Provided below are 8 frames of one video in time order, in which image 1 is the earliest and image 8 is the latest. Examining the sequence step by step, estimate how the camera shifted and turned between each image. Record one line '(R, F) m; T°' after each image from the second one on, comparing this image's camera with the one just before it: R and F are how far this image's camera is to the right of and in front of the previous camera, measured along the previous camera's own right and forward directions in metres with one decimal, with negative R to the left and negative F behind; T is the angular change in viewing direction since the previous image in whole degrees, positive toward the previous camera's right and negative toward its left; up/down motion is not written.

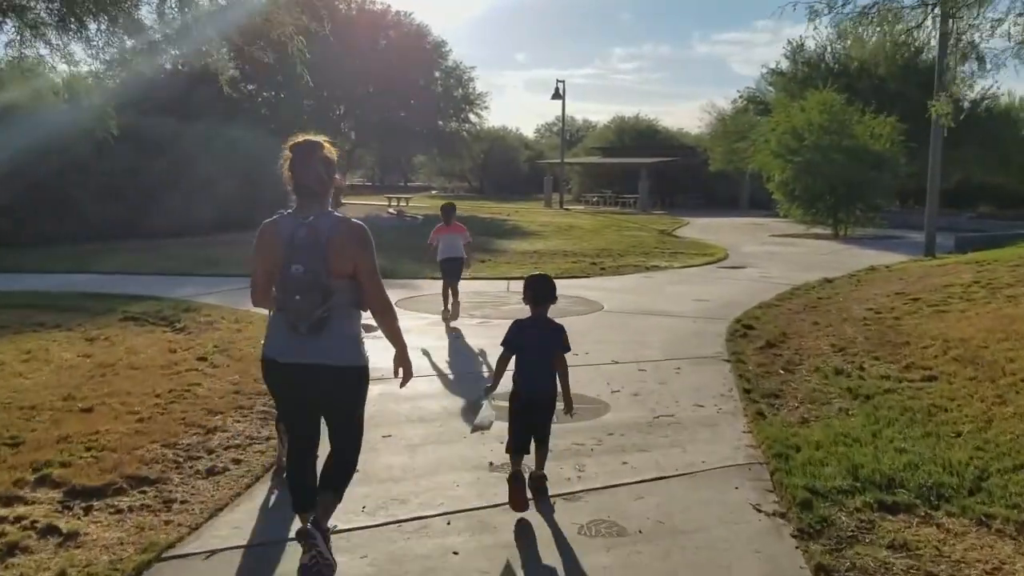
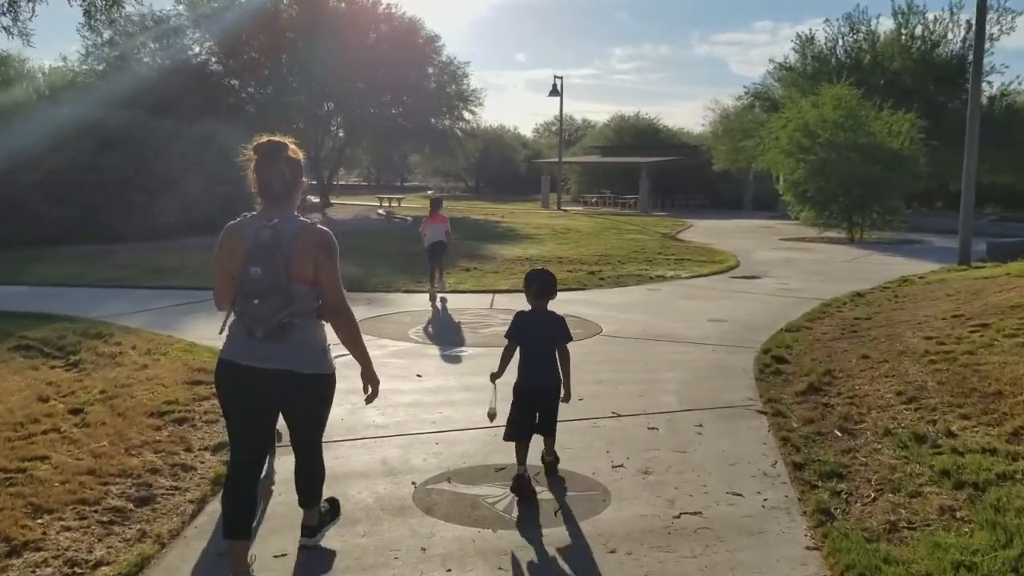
(+0.2, +1.9) m; 0°
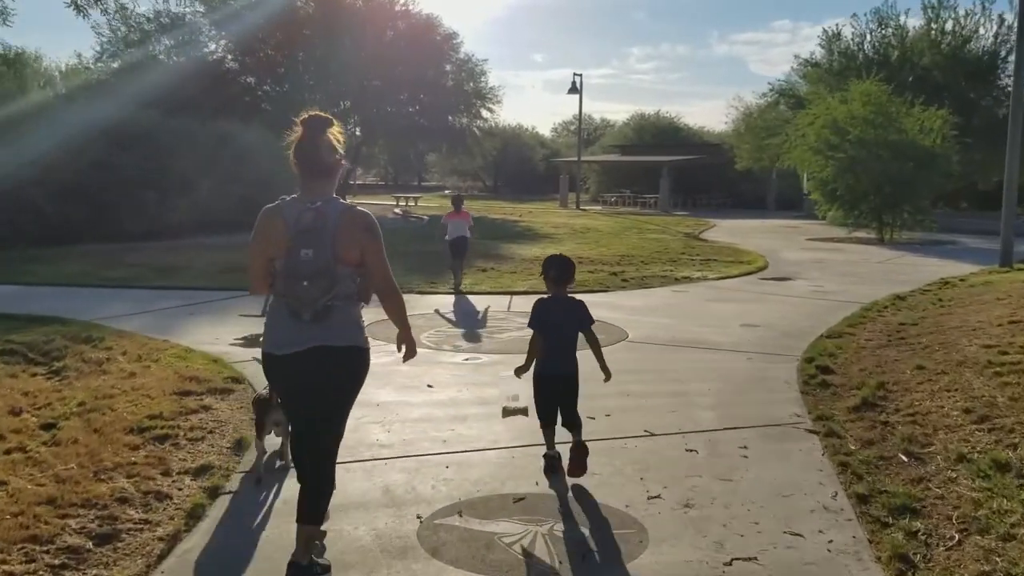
(0.0, +0.7) m; -1°
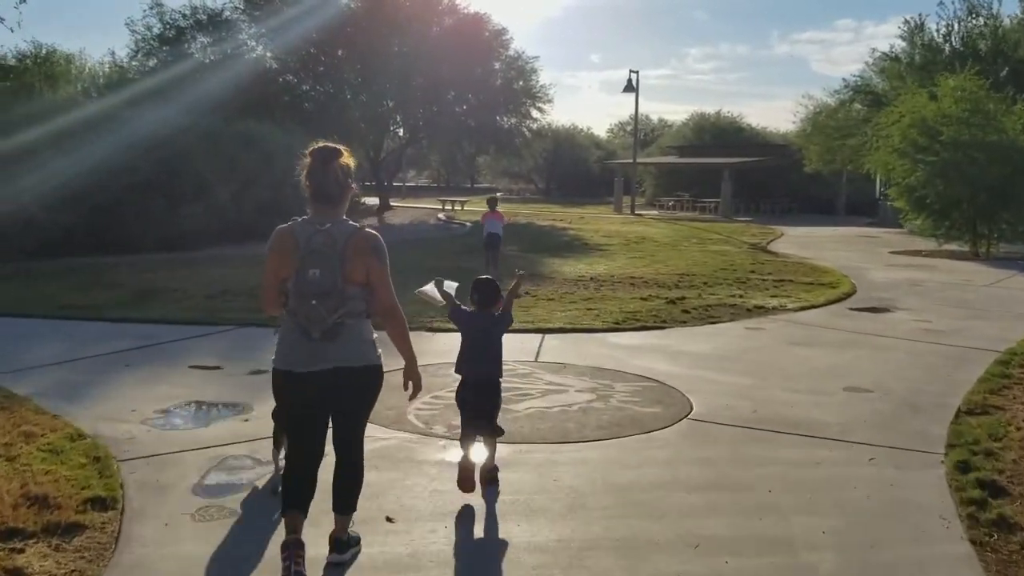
(+0.2, +2.4) m; -3°
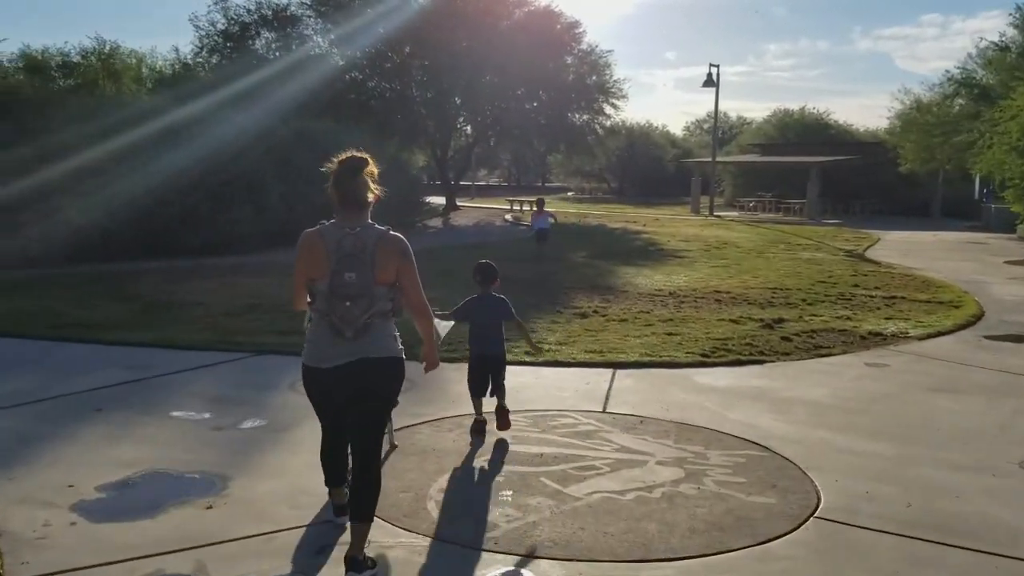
(+0.1, +1.7) m; -4°
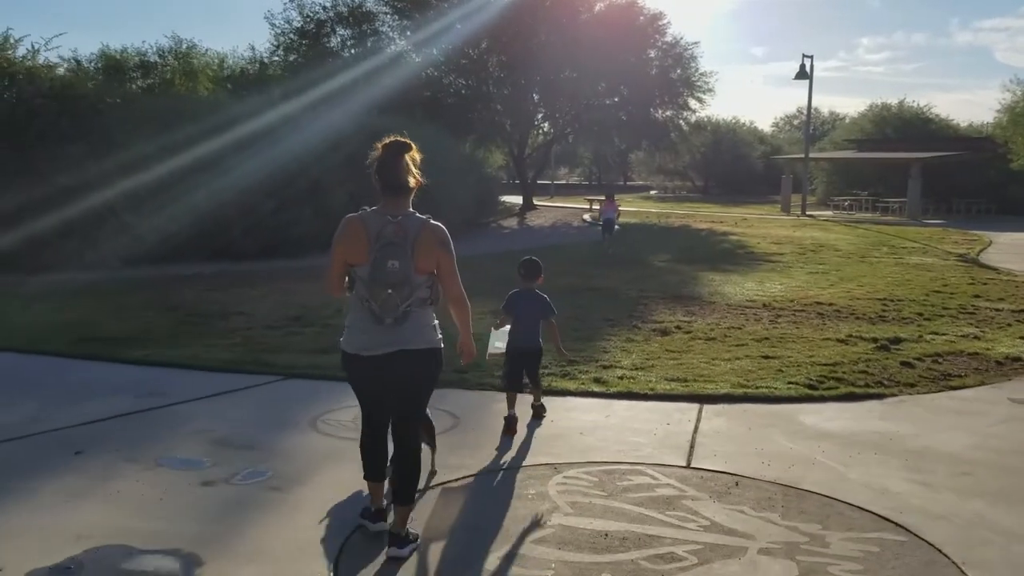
(+0.1, +1.3) m; -5°
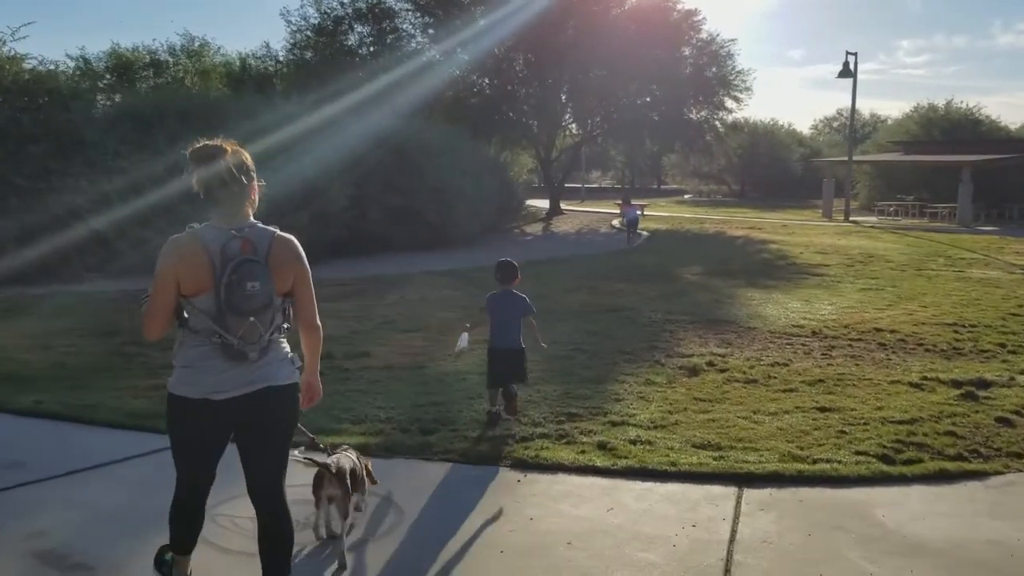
(+0.3, +1.7) m; -2°
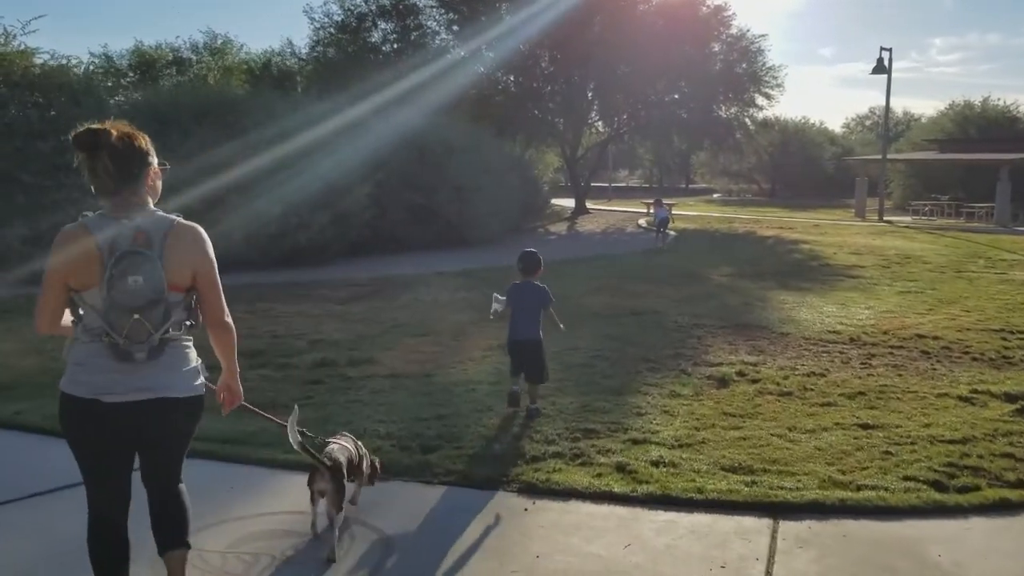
(+0.1, +0.5) m; -2°
